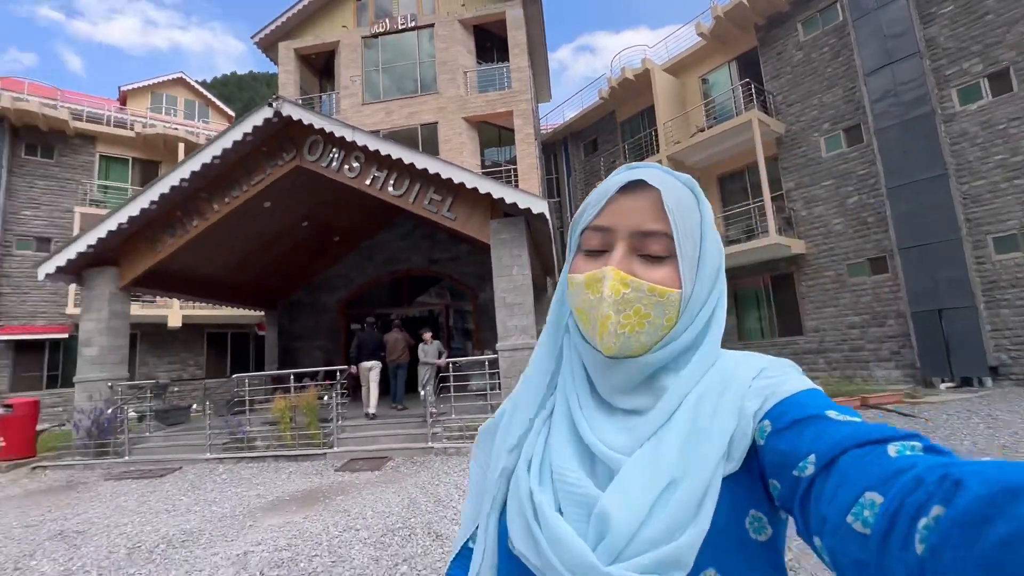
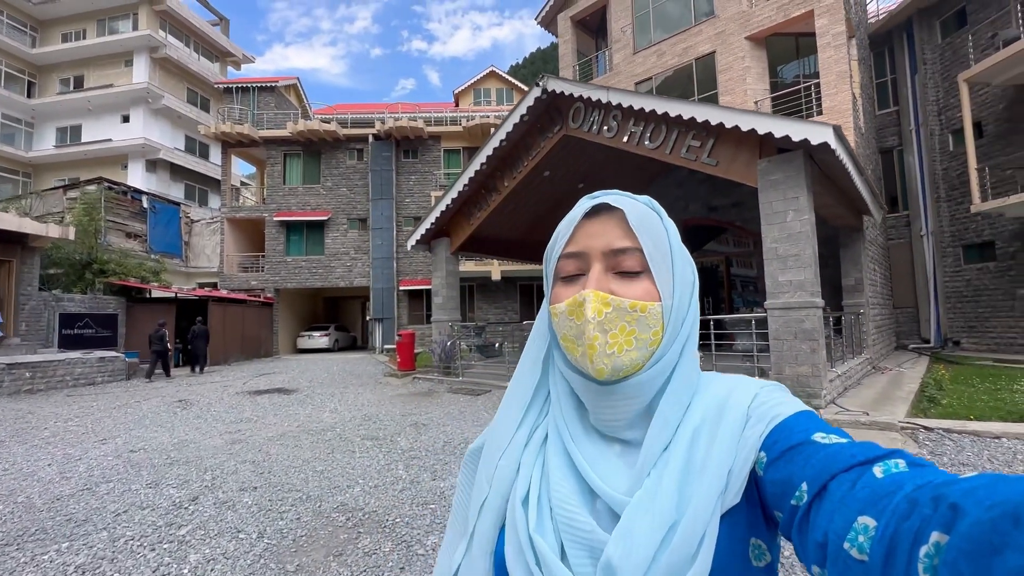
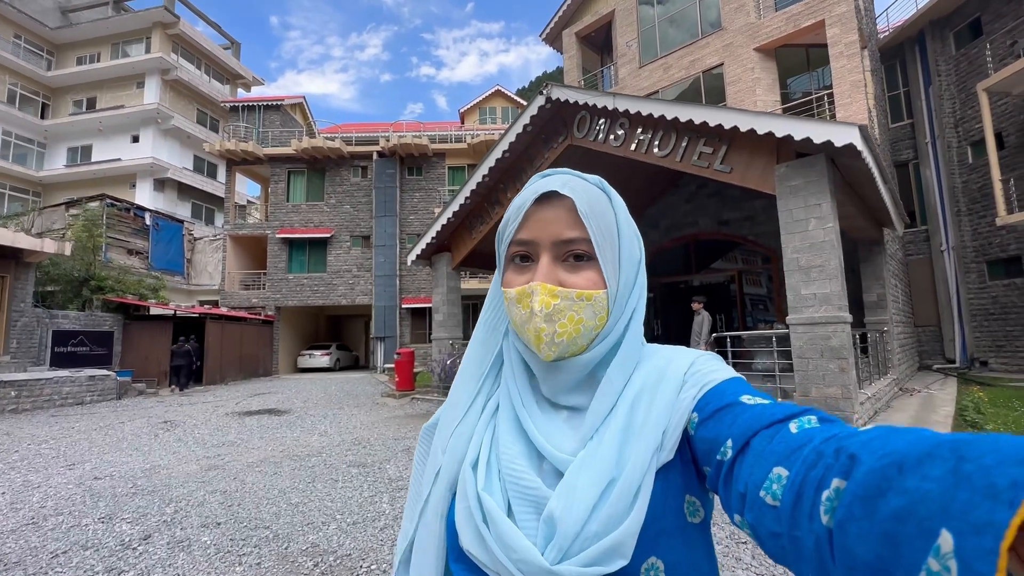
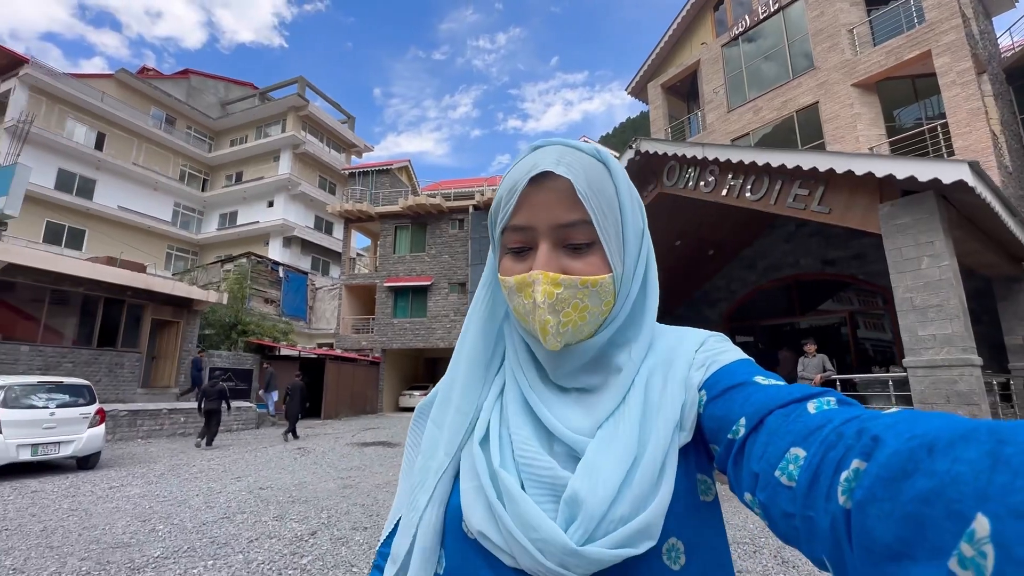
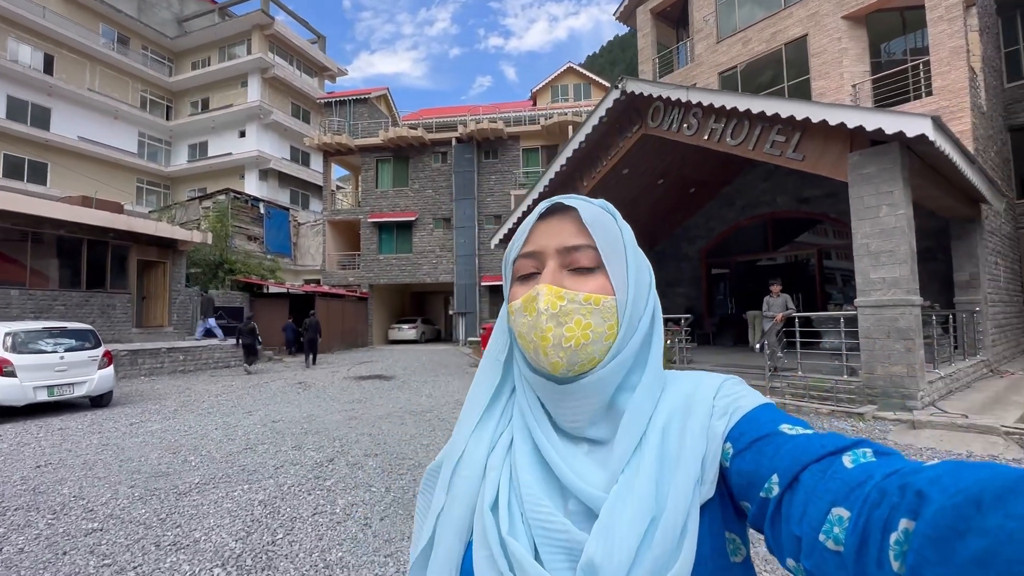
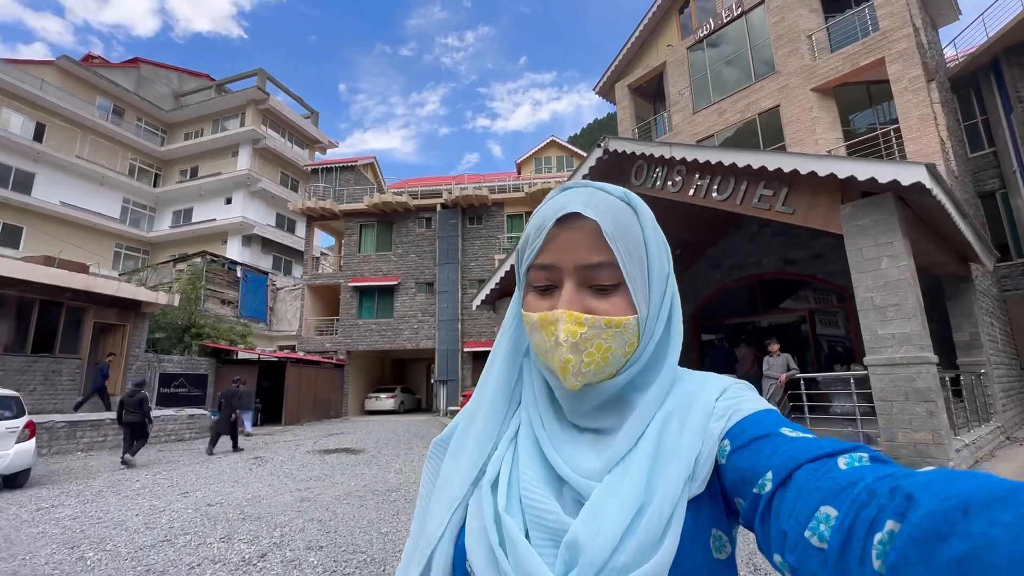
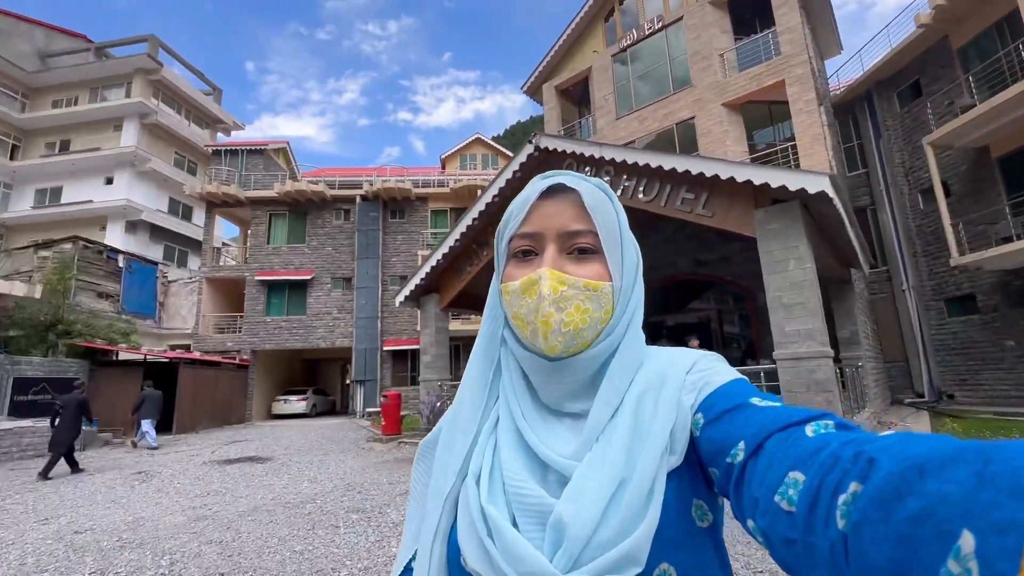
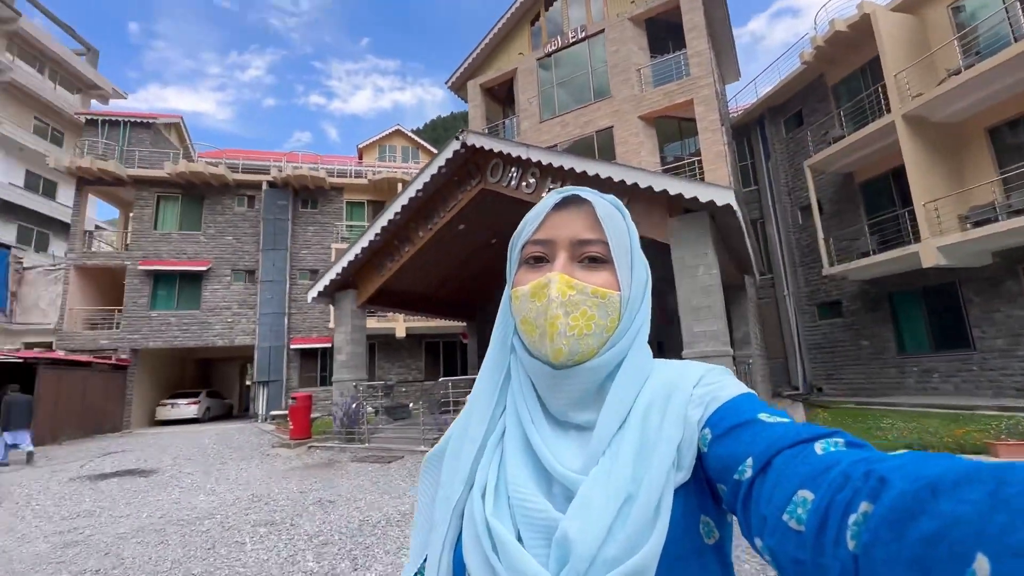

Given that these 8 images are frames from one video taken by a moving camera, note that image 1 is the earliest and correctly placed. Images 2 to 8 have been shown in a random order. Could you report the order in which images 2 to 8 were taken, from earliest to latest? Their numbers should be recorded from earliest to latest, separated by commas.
8, 7, 6, 4, 5, 2, 3
